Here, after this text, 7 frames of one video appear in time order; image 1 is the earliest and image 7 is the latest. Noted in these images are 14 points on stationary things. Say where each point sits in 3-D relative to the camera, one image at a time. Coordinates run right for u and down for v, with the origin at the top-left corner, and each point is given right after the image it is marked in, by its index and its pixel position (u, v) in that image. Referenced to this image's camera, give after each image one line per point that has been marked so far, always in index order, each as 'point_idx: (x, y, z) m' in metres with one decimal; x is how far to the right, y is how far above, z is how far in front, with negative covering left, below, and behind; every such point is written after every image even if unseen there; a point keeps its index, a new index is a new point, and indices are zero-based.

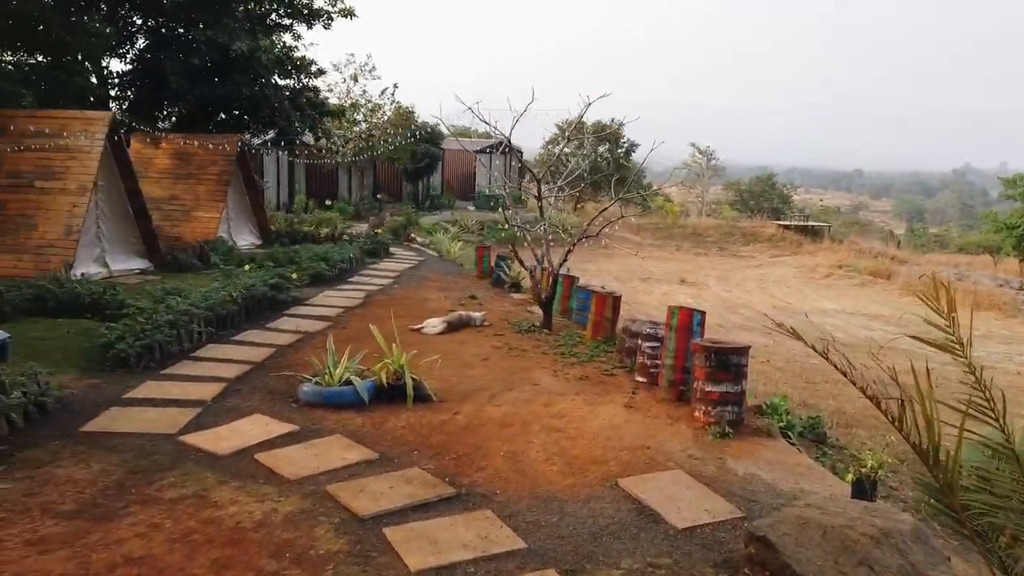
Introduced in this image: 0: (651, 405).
0: (+1.2, -1.0, +6.5) m
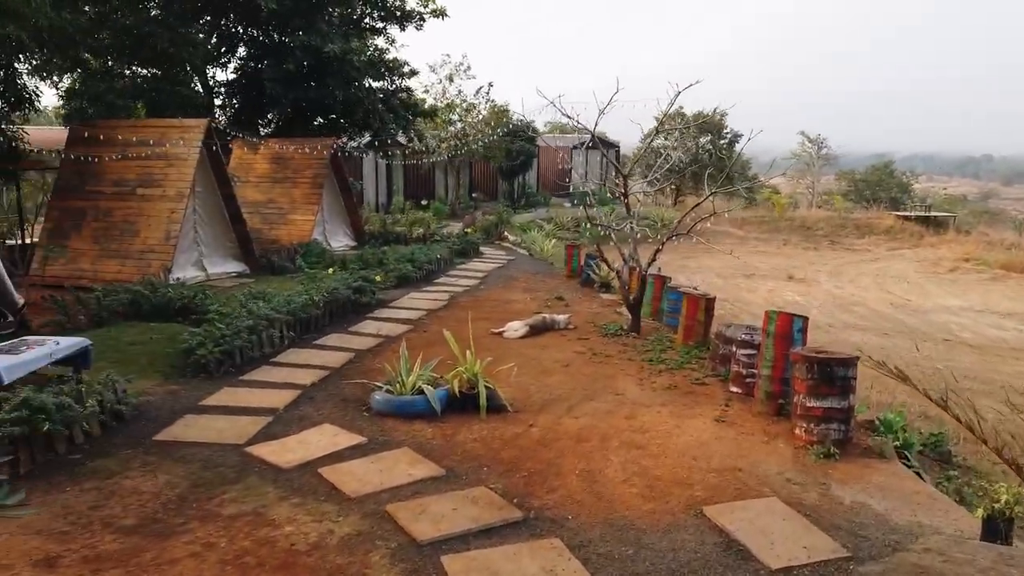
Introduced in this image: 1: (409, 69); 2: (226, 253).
0: (+1.8, -1.0, +6.0) m
1: (-2.5, +5.3, +18.3) m
2: (-4.4, +0.5, +11.7) m
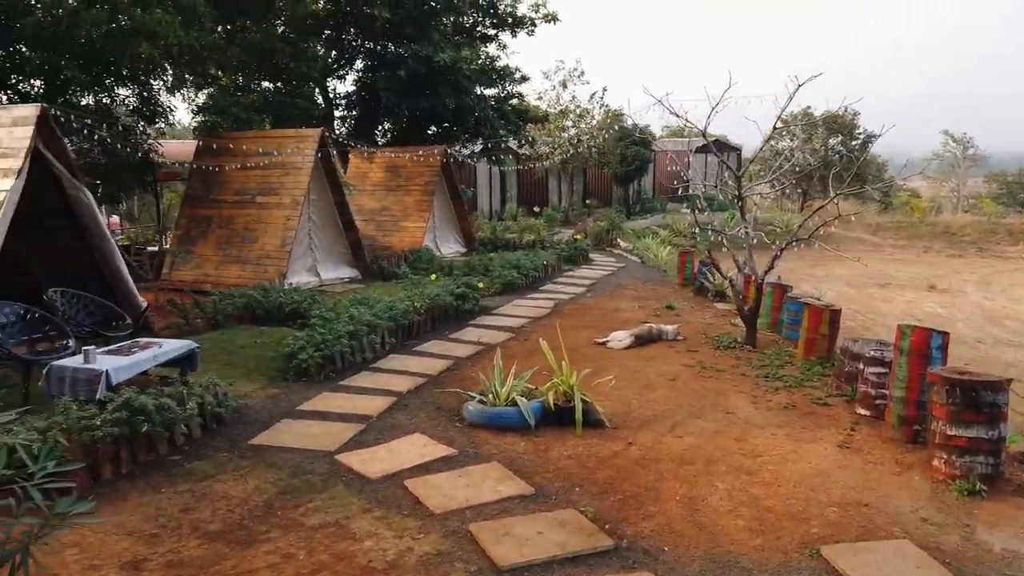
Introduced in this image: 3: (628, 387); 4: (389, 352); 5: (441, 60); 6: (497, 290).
0: (+2.6, -1.1, +5.3) m
1: (+0.2, +5.1, +18.2) m
2: (-2.8, +0.5, +12.0) m
3: (+1.0, -0.9, +6.5) m
4: (-1.2, -0.6, +7.4) m
5: (-1.4, +4.7, +15.6) m
6: (-0.2, 0.0, +10.5) m
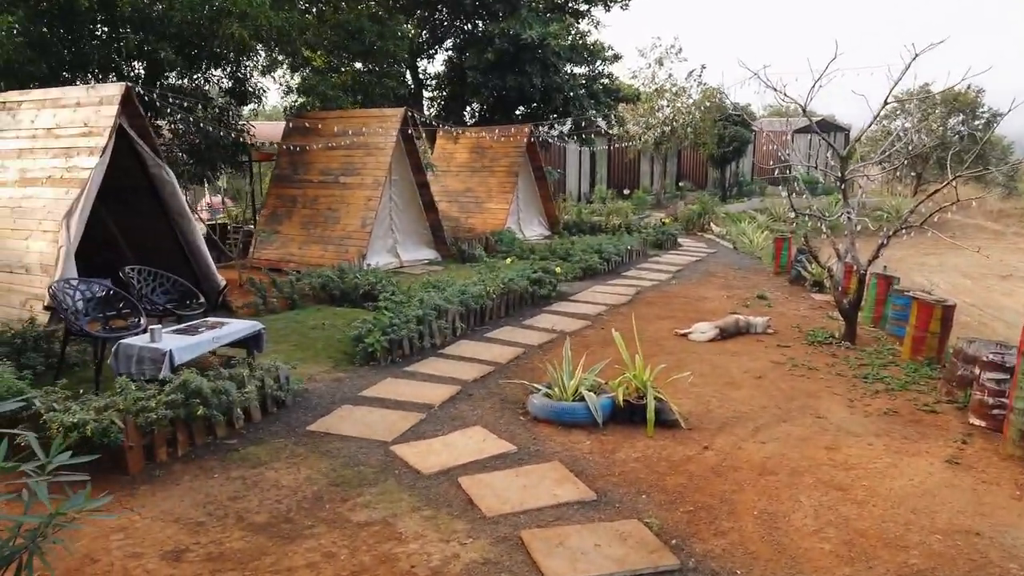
0: (+3.0, -1.1, +4.7) m
1: (+2.3, +5.5, +17.6) m
2: (-1.5, +0.8, +11.9) m
3: (+1.6, -0.8, +6.1) m
4: (-0.5, -0.5, +7.2) m
5: (+0.4, +5.1, +15.2) m
6: (+0.9, +0.2, +10.1) m
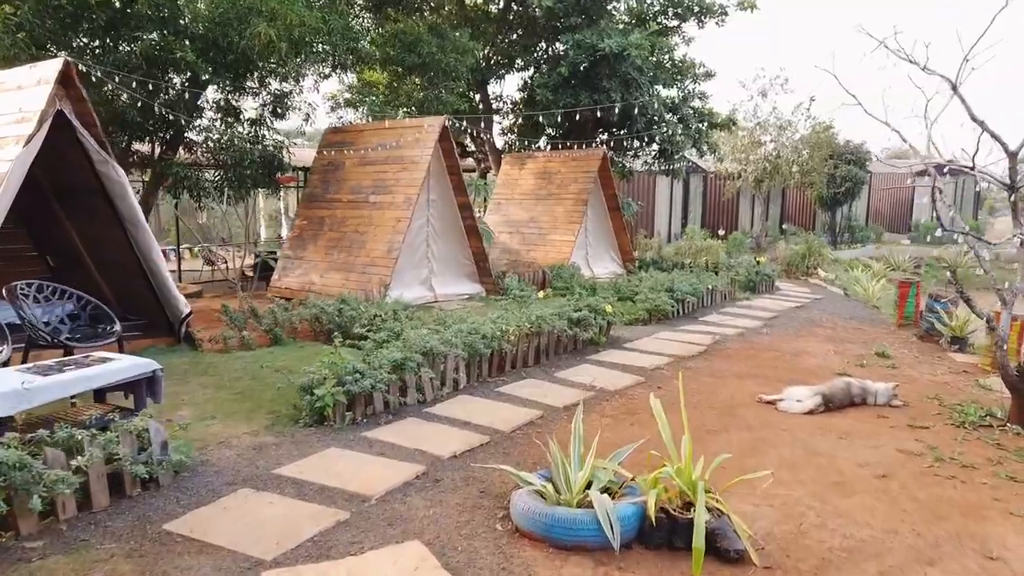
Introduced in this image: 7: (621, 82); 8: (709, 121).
0: (+2.7, -1.3, +2.4) m
1: (+4.0, +4.5, +15.7) m
2: (-0.7, +0.2, +10.2) m
3: (+1.5, -1.0, +4.0) m
4: (-0.4, -0.8, +5.4) m
5: (+1.7, +4.3, +13.5) m
6: (+1.4, -0.3, +8.1) m
7: (+2.1, +3.8, +14.2) m
8: (+4.2, +3.6, +16.2) m
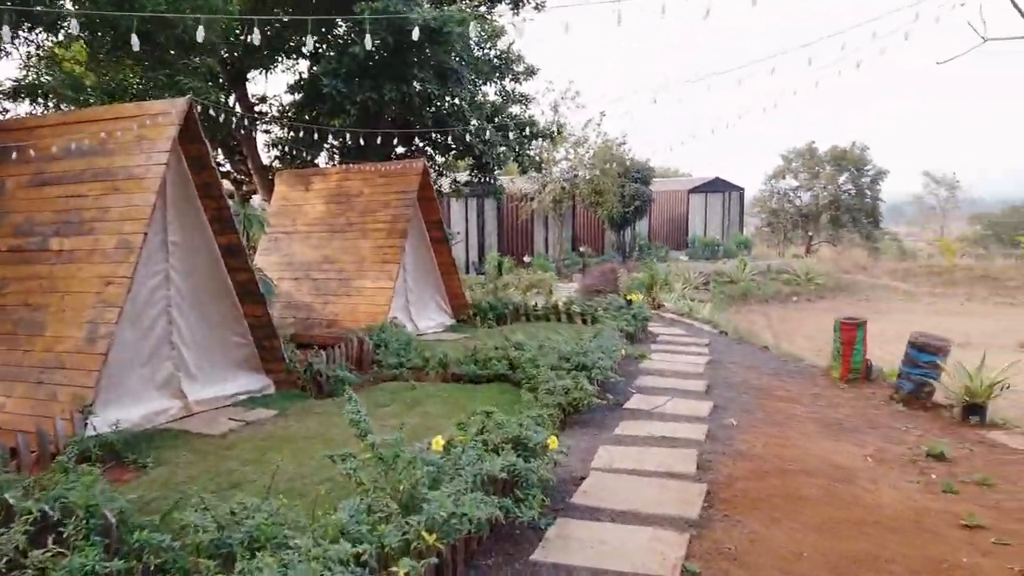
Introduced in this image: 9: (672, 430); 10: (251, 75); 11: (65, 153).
0: (+3.4, -1.6, -0.2) m
1: (+0.2, +3.7, +13.0) m
2: (-2.3, -0.6, +6.3) m
3: (+1.8, -1.4, +0.9) m
4: (-0.5, -1.3, +1.7) m
5: (-1.3, +3.5, +10.2) m
6: (+0.3, -0.9, +4.9) m
7: (-1.1, +3.0, +10.9) m
8: (+0.3, +2.8, +13.5) m
9: (+1.1, -1.0, +5.2) m
10: (-4.0, +3.2, +11.3) m
11: (-3.5, +1.1, +5.9) m
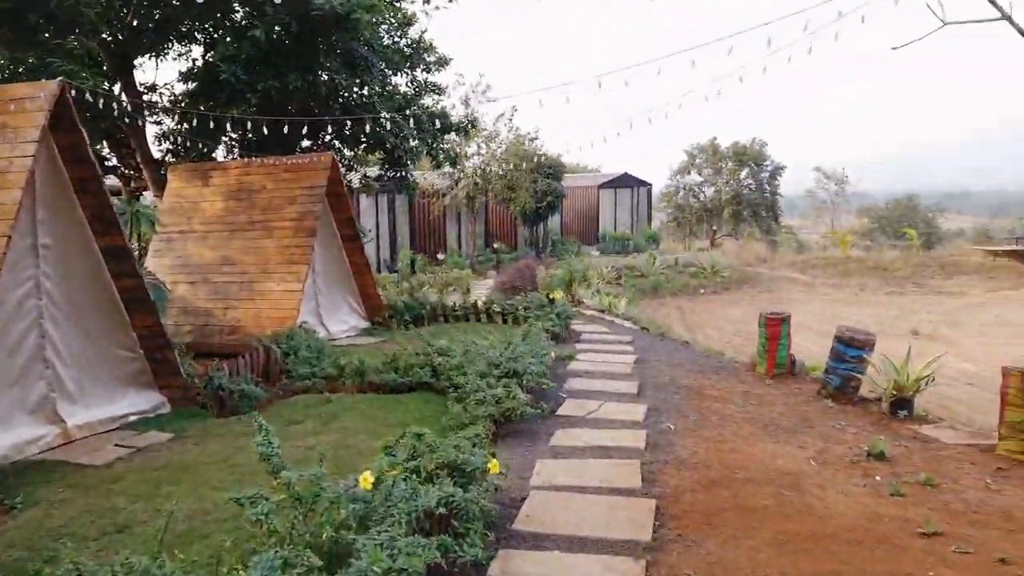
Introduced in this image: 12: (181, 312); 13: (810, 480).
0: (+3.5, -1.6, -0.2) m
1: (-1.3, +3.8, +12.5) m
2: (-2.9, -0.6, +5.6) m
3: (+1.8, -1.4, +0.8) m
4: (-0.5, -1.4, +1.3) m
5: (-2.4, +3.5, +9.5) m
6: (-0.1, -0.9, +4.5) m
7: (-2.3, +3.0, +10.3) m
8: (-1.2, +2.9, +13.0) m
9: (+0.6, -1.0, +5.0) m
10: (-5.2, +3.1, +10.3) m
11: (-4.0, +1.0, +5.0) m
12: (-3.8, -0.3, +8.8) m
13: (+1.7, -1.1, +4.2) m
